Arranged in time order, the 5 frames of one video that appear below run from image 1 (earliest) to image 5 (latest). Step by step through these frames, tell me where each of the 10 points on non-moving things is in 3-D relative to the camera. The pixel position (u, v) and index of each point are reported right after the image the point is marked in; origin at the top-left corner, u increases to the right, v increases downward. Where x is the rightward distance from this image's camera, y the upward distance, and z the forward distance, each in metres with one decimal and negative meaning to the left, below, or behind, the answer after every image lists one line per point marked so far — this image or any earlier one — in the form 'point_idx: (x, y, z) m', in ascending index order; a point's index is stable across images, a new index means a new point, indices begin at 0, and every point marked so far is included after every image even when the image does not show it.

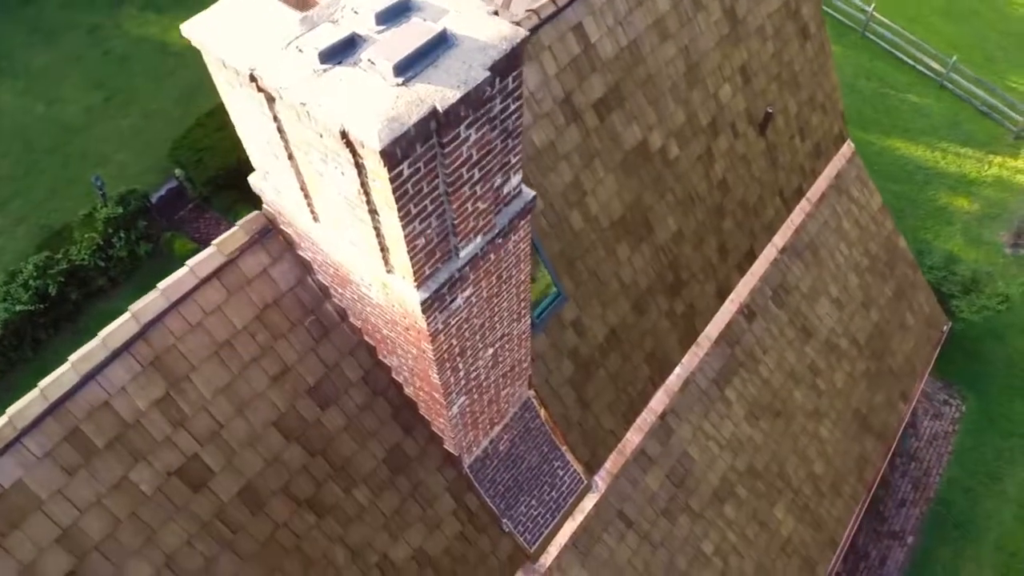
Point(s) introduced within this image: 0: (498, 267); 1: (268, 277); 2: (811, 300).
0: (-0.1, +0.1, +4.2) m
1: (-1.6, +0.1, +4.6) m
2: (+3.8, -0.2, +8.8) m
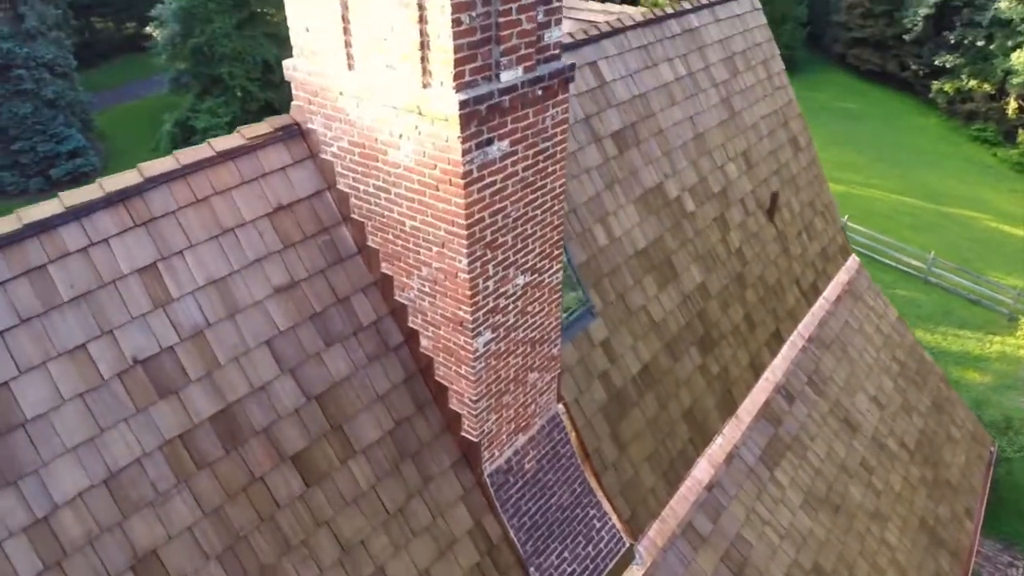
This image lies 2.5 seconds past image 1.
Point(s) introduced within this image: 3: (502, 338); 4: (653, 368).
0: (+0.1, +0.8, +3.9) m
1: (-1.4, +0.7, +4.2) m
2: (+3.9, -1.2, +8.1) m
3: (-0.1, -0.3, +4.4) m
4: (+1.3, -0.7, +6.2) m
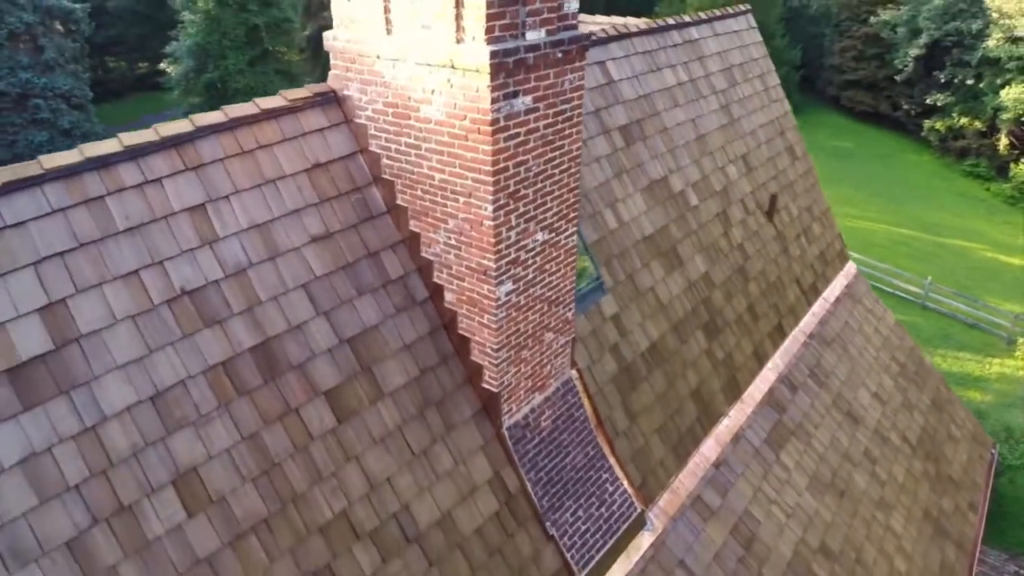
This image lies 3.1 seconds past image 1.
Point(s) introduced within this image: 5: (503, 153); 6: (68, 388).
0: (+0.3, +1.1, +4.3) m
1: (-1.2, +1.0, +4.5) m
2: (+4.0, -1.2, +8.3) m
3: (+0.1, 0.0, +4.6) m
4: (+1.4, -0.5, +6.5) m
5: (-0.1, +0.8, +4.0) m
6: (-2.1, -0.5, +3.4) m
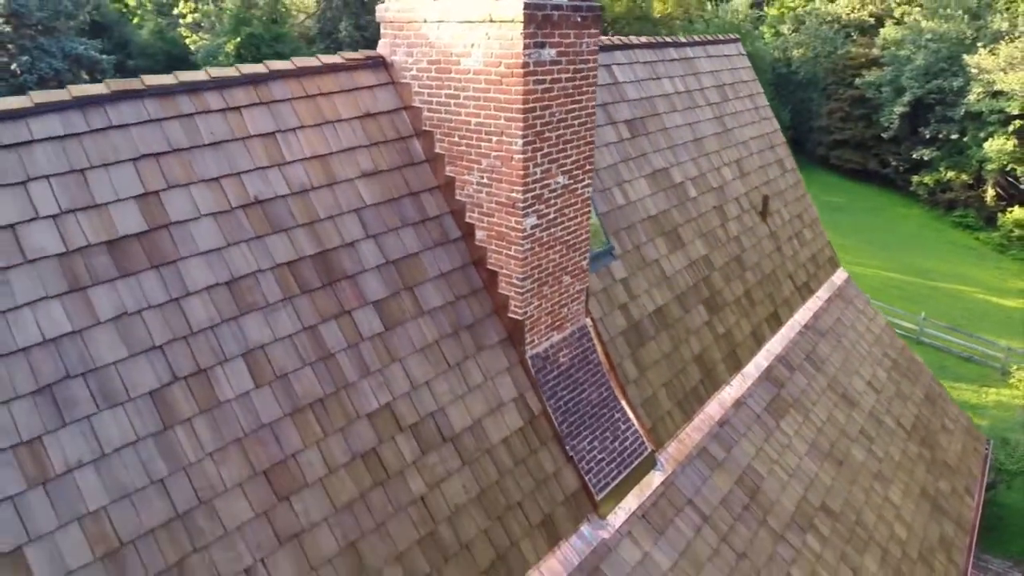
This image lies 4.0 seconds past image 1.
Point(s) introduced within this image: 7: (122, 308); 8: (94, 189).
0: (+0.4, +1.7, +5.0) m
1: (-1.1, +1.4, +5.2) m
2: (+4.2, -1.1, +8.8) m
3: (+0.2, +0.5, +5.2) m
4: (+1.6, -0.2, +7.0) m
5: (+0.1, +1.3, +4.7) m
6: (-2.0, +0.1, +3.9) m
7: (-2.1, -0.1, +3.7) m
8: (-2.3, +0.5, +3.8) m
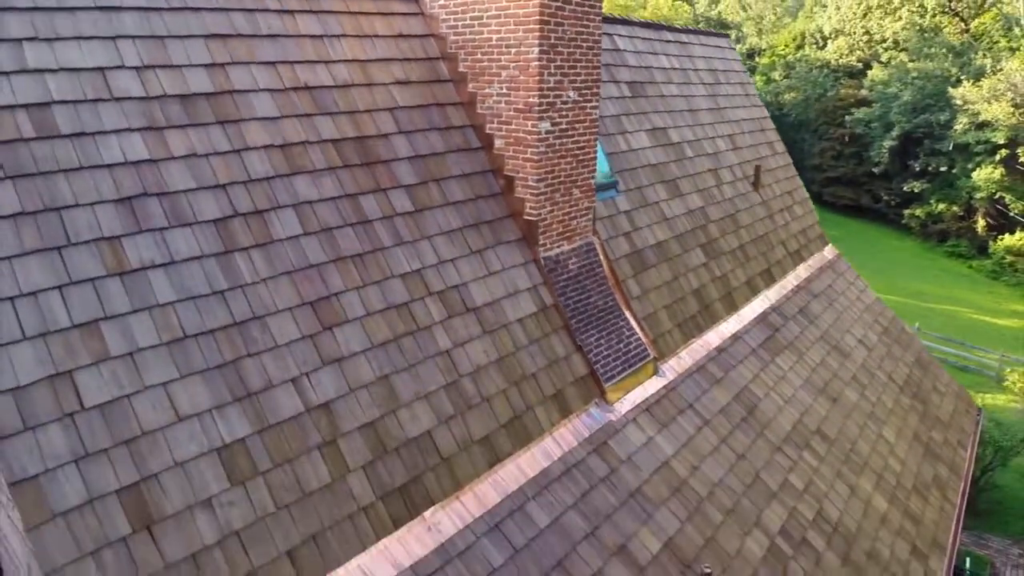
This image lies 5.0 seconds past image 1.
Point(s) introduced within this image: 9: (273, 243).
0: (+0.6, +2.5, +5.7) m
1: (-0.9, +2.3, +5.9) m
2: (+4.3, -0.6, +9.2) m
3: (+0.4, +1.3, +5.8) m
4: (+1.7, +0.4, +7.5) m
5: (+0.3, +2.2, +5.4) m
6: (-1.8, +1.1, +4.5) m
7: (-2.0, +0.8, +4.3) m
8: (-2.2, +1.5, +4.4) m
9: (-1.5, +0.3, +4.4) m
